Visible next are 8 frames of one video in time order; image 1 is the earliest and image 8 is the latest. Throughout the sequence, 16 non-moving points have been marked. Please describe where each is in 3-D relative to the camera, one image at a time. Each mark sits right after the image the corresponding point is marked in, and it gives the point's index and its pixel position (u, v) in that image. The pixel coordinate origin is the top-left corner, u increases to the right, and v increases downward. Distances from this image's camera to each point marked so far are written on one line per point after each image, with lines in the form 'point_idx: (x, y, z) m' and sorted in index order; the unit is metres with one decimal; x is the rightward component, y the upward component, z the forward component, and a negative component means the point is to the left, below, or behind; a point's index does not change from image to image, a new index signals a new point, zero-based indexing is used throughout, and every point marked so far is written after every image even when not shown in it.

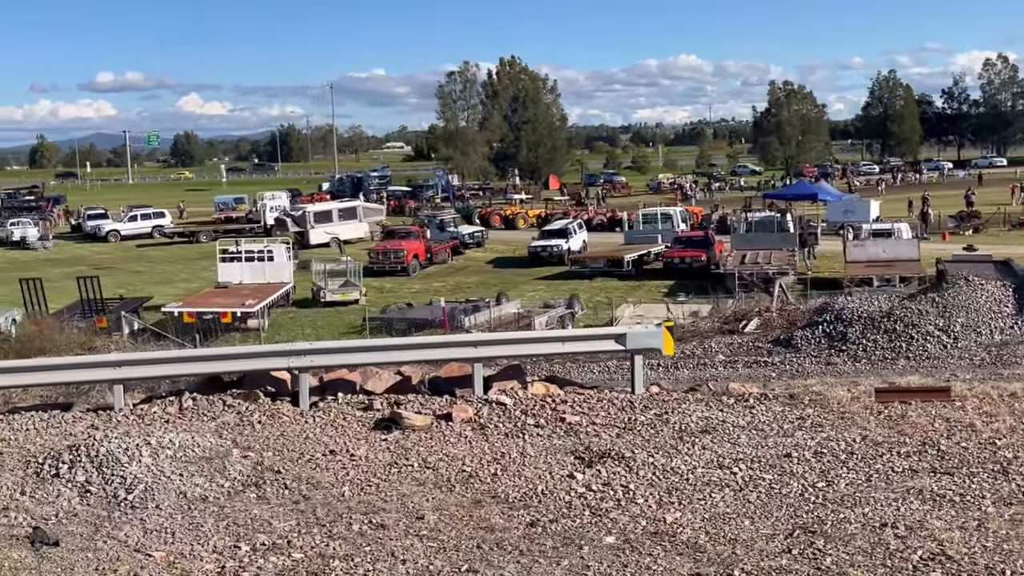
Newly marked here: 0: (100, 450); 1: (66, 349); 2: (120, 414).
0: (-2.2, -0.9, +6.3) m
1: (-6.8, -0.9, +17.8) m
2: (-2.5, -0.8, +7.6) m
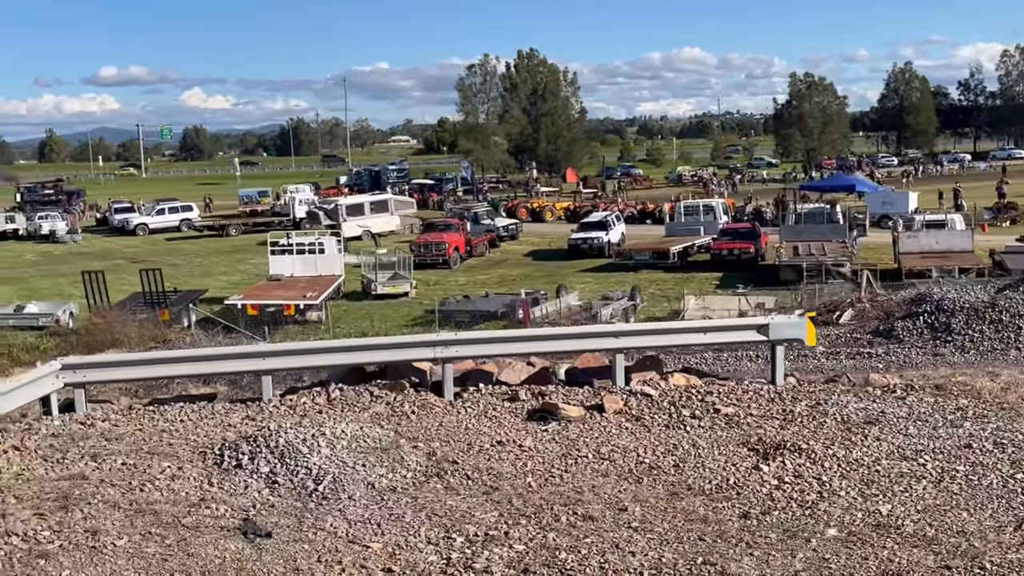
0: (-1.2, -0.8, +6.3) m
1: (-5.7, -0.8, +17.8) m
2: (-1.5, -0.7, +7.5) m
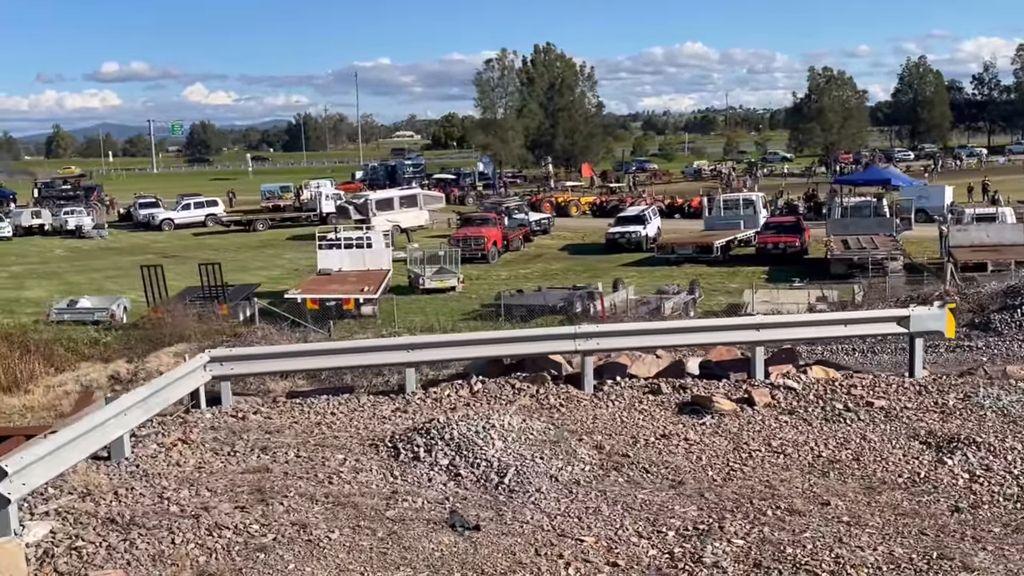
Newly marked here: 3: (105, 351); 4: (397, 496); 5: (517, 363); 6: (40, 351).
0: (-0.3, -0.8, +6.2) m
1: (-4.7, -0.7, +17.8) m
2: (-0.6, -0.7, +7.4) m
3: (-6.3, -1.0, +18.5) m
4: (-0.5, -1.0, +5.4) m
5: (0.0, -0.5, +8.0) m
6: (-7.2, -0.9, +18.1) m
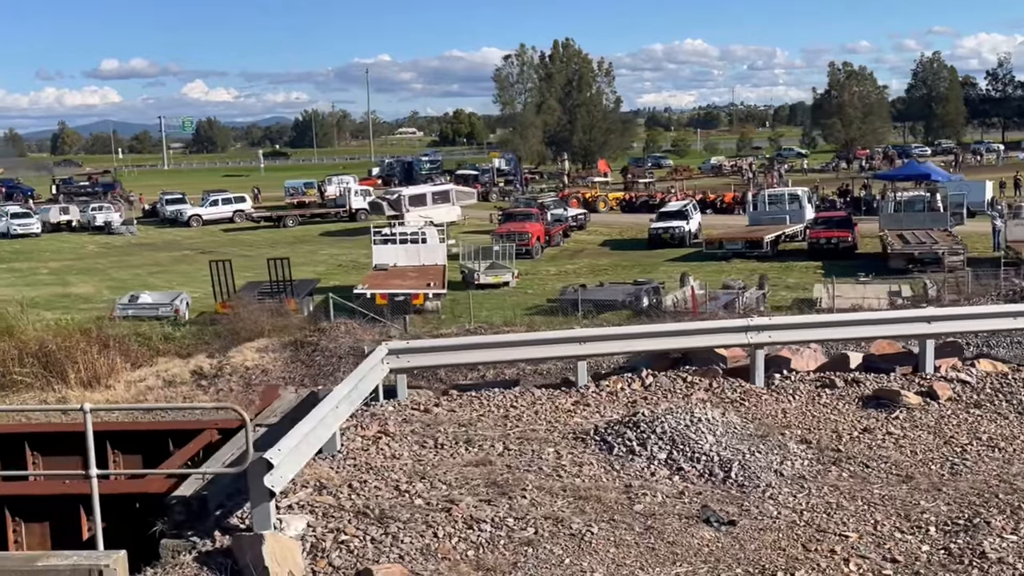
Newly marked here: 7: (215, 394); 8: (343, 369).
0: (+0.8, -0.7, +6.1) m
1: (-3.5, -0.7, +17.7) m
2: (+0.5, -0.6, +7.3) m
3: (-5.1, -0.9, +18.4) m
4: (+0.6, -0.9, +5.4) m
5: (+1.1, -0.5, +7.9) m
6: (-6.0, -0.9, +18.1) m
7: (-3.9, -1.4, +15.3) m
8: (-2.2, -1.1, +15.4) m
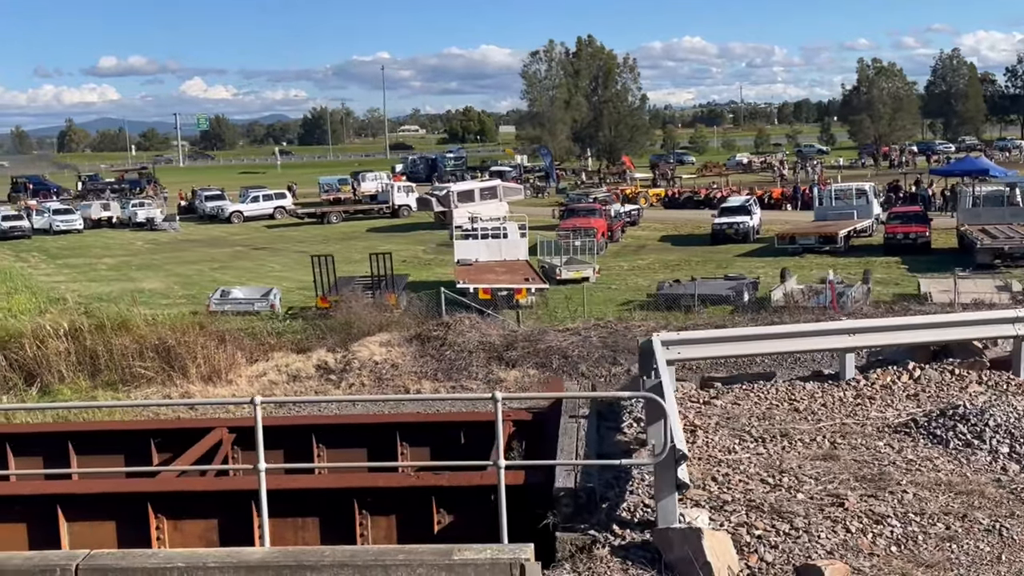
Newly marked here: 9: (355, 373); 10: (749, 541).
0: (+2.4, -0.7, +5.9) m
1: (-1.7, -0.6, +17.6) m
2: (+2.1, -0.6, +7.2) m
3: (-3.4, -0.8, +18.3) m
4: (+2.2, -0.9, +5.2) m
5: (+2.8, -0.4, +7.8) m
6: (-4.3, -0.8, +18.0) m
7: (-2.1, -1.3, +15.2) m
8: (-0.4, -1.0, +15.2) m
9: (-2.1, -1.1, +15.6) m
10: (+0.9, -1.0, +4.4) m
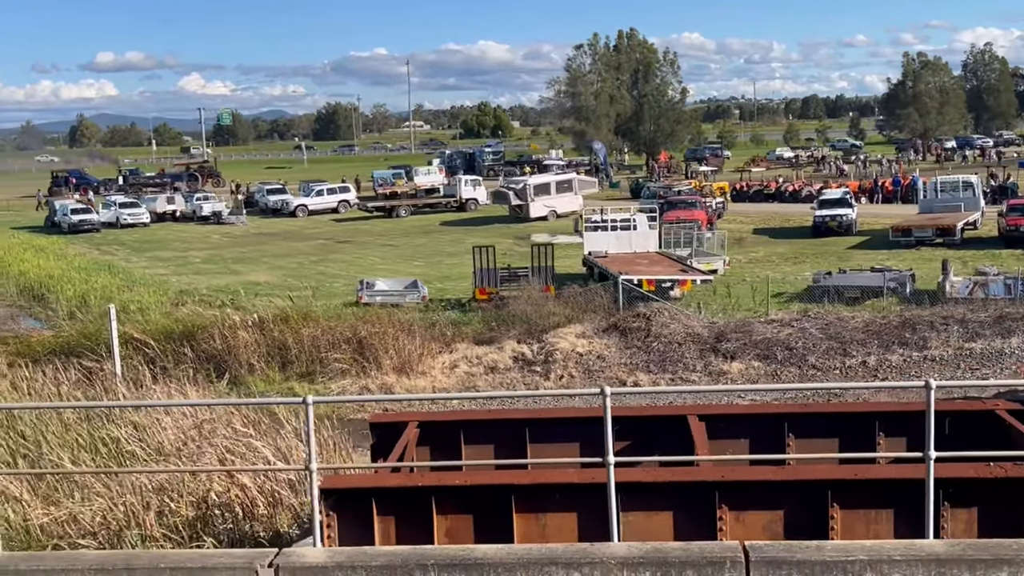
0: (+5.0, -0.6, +5.6) m
1: (+1.1, -0.4, +17.4) m
2: (+4.7, -0.5, +6.9) m
3: (-0.6, -0.7, +18.1) m
4: (+4.7, -0.8, +4.9) m
5: (+5.4, -0.3, +7.4) m
6: (-1.5, -0.6, +17.8) m
7: (+0.6, -1.2, +15.0) m
8: (+2.3, -0.9, +15.0) m
9: (+0.6, -1.0, +15.4) m
10: (+3.4, -0.9, +4.1) m
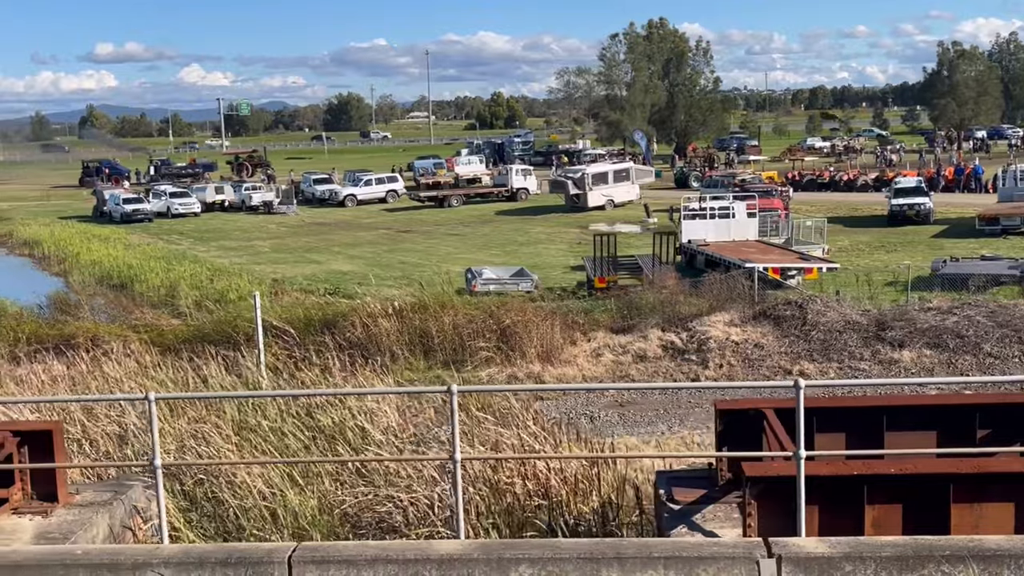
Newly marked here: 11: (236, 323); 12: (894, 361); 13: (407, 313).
0: (+6.8, -0.5, +5.3) m
1: (+3.1, -0.2, +17.1) m
2: (+6.6, -0.4, +6.6) m
3: (+1.5, -0.5, +17.9) m
4: (+6.6, -0.7, +4.6) m
5: (+7.3, -0.2, +7.1) m
6: (+0.6, -0.4, +17.7) m
7: (+2.6, -1.0, +14.8) m
8: (+4.3, -0.7, +14.7) m
9: (+2.7, -0.9, +15.2) m
10: (+5.3, -0.8, +3.9) m
11: (-4.2, -0.5, +17.7) m
12: (+4.6, -0.9, +14.0) m
13: (-1.5, -0.4, +17.1) m
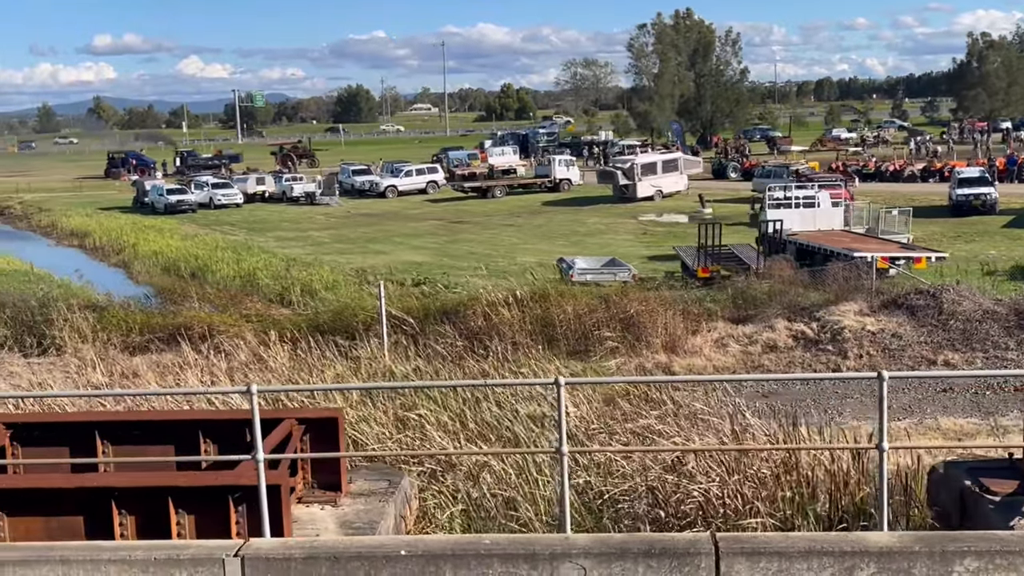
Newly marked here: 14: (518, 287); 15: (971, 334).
0: (+8.4, -0.4, +5.1) m
1: (+4.9, -0.1, +16.9) m
2: (+8.2, -0.3, +6.3) m
3: (+3.2, -0.3, +17.7) m
4: (+8.1, -0.7, +4.4) m
5: (+8.9, -0.1, +6.9) m
6: (+2.3, -0.3, +17.5) m
7: (+4.3, -0.9, +14.6) m
8: (+6.0, -0.6, +14.5) m
9: (+4.4, -0.7, +15.0) m
10: (+6.8, -0.8, +3.7) m
11: (-2.4, -0.4, +17.6) m
12: (+6.3, -0.7, +13.8) m
13: (+0.2, -0.2, +16.9) m
14: (0.0, 0.0, +17.9) m
15: (+5.7, -0.6, +14.7) m
